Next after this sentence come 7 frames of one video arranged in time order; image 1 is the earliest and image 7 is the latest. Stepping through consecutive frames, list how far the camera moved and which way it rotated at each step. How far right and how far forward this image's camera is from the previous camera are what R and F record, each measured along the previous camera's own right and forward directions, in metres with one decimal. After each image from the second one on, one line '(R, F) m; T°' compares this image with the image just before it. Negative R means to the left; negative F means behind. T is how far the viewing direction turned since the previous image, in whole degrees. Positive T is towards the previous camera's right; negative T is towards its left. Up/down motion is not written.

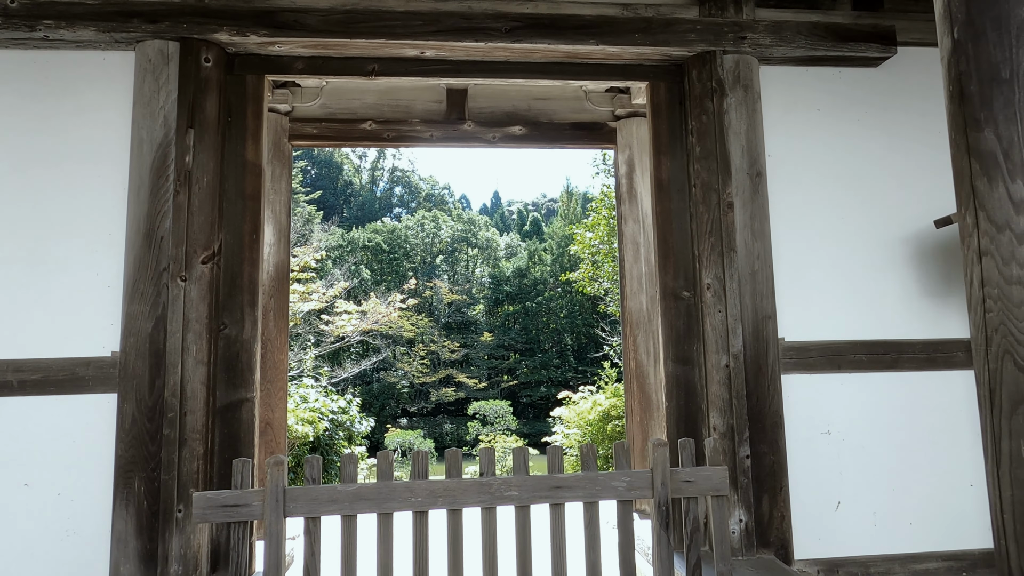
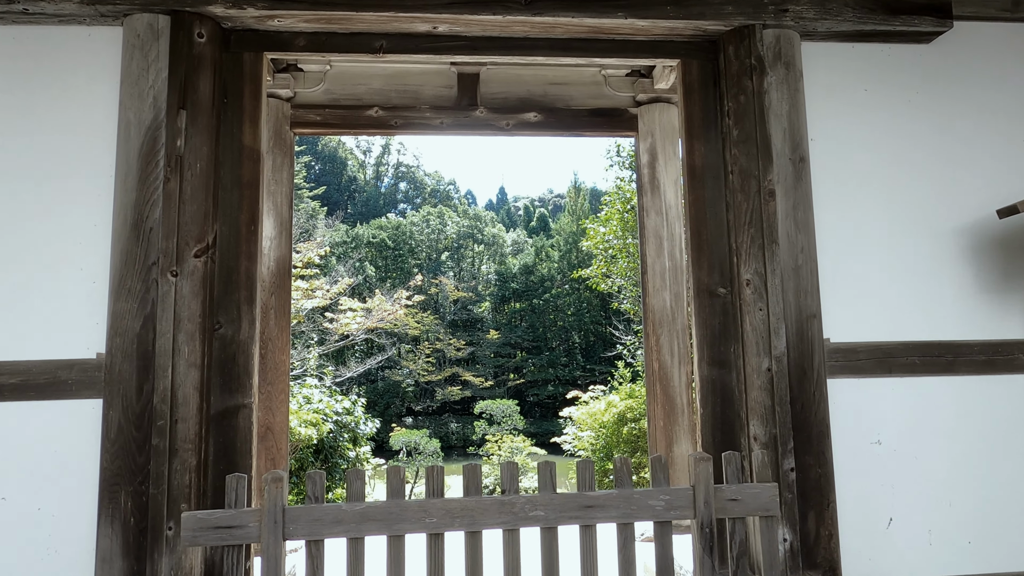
(-0.1, +0.2) m; 0°
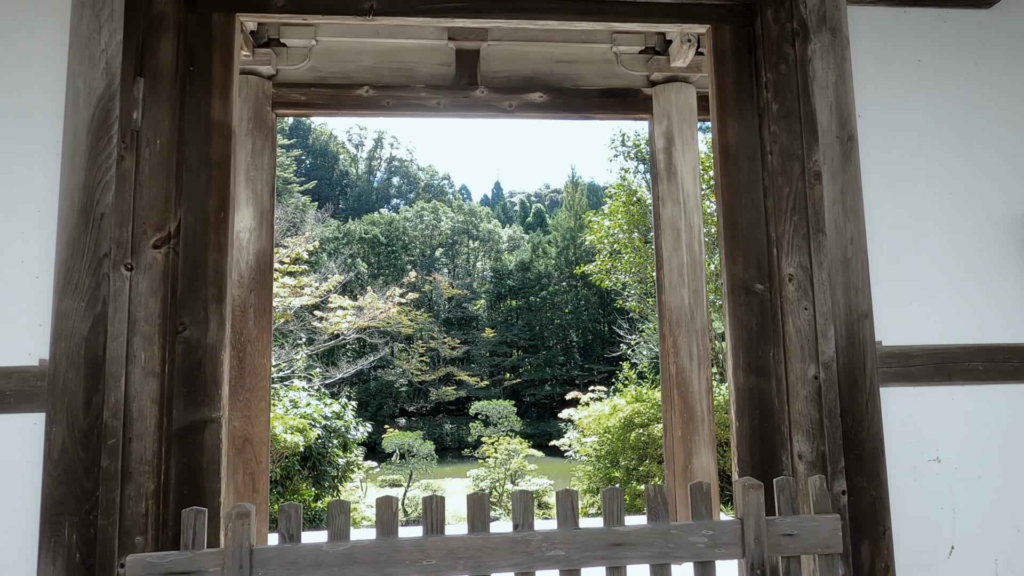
(0.0, +0.3) m; +1°
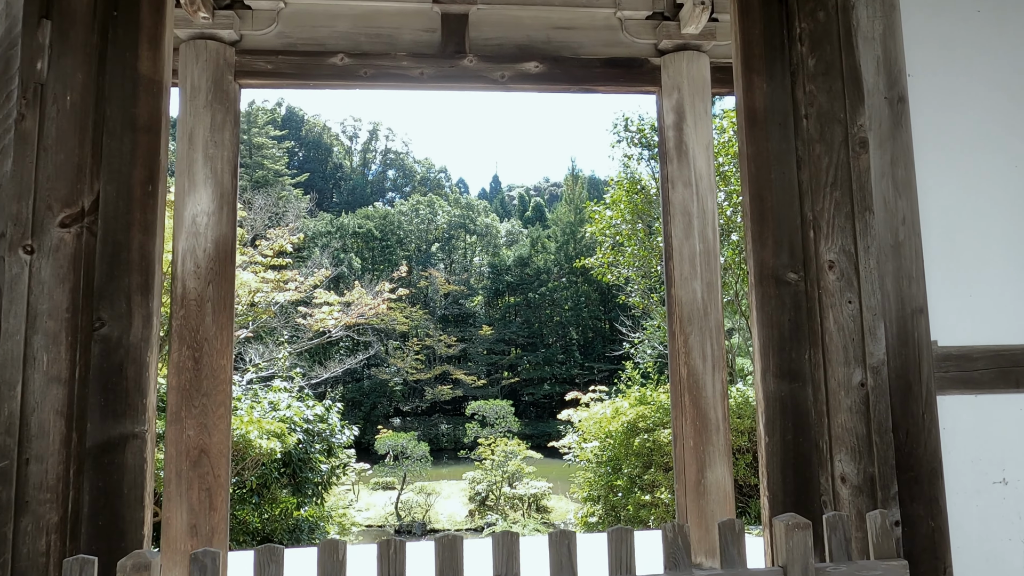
(0.0, +0.4) m; 0°
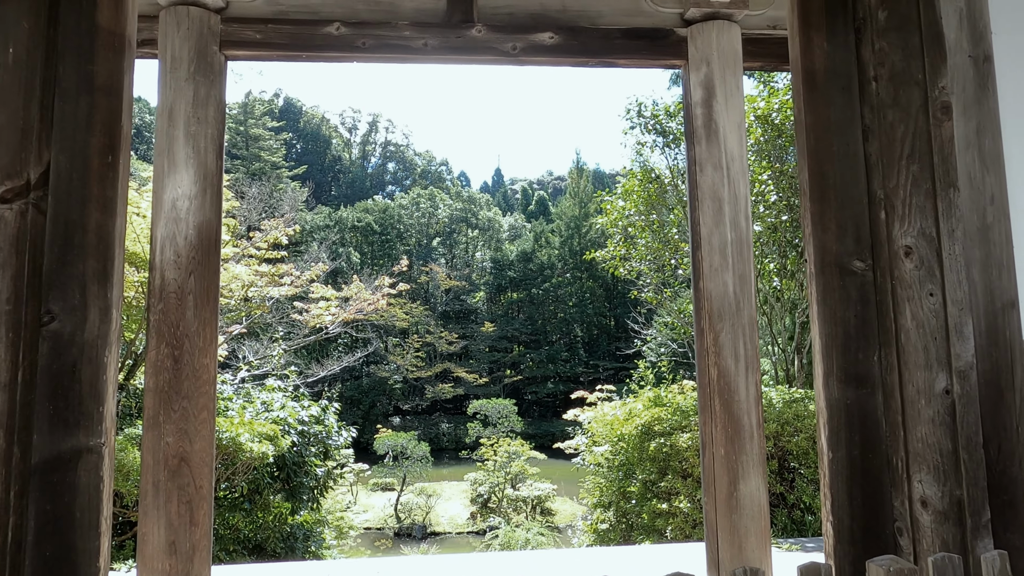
(0.0, +0.3) m; 0°
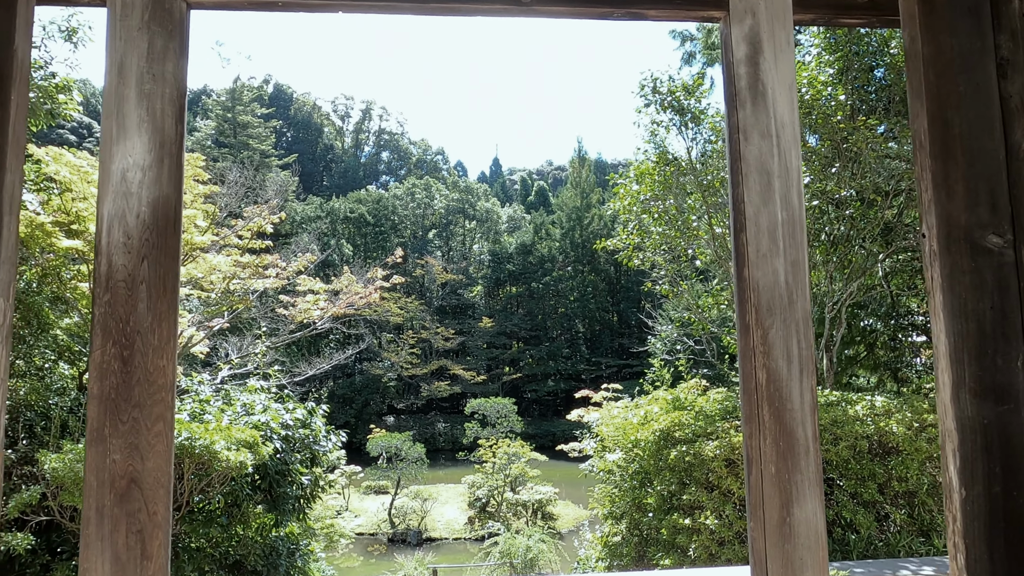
(-0.1, +0.4) m; 0°
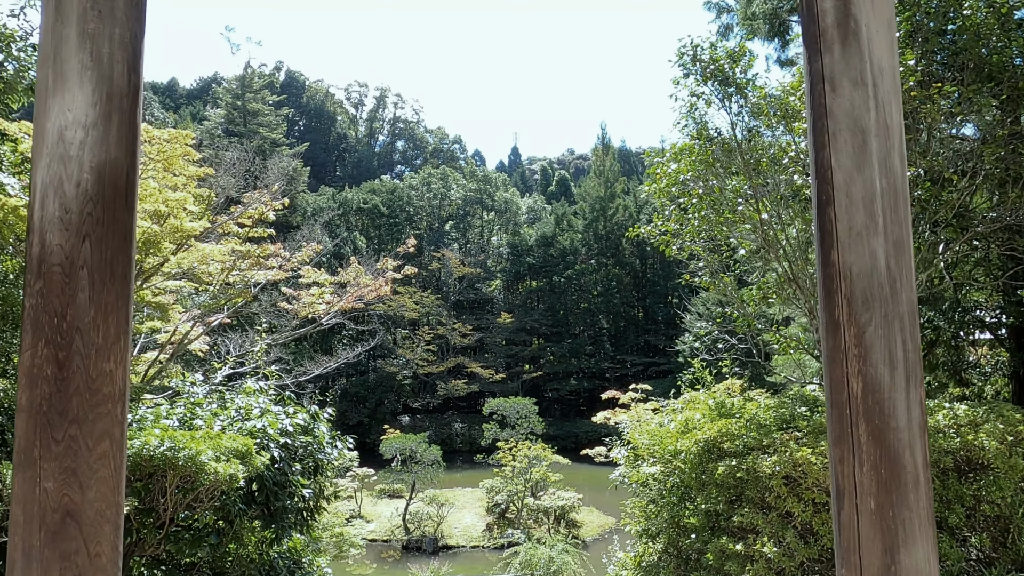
(0.0, +0.4) m; -1°
